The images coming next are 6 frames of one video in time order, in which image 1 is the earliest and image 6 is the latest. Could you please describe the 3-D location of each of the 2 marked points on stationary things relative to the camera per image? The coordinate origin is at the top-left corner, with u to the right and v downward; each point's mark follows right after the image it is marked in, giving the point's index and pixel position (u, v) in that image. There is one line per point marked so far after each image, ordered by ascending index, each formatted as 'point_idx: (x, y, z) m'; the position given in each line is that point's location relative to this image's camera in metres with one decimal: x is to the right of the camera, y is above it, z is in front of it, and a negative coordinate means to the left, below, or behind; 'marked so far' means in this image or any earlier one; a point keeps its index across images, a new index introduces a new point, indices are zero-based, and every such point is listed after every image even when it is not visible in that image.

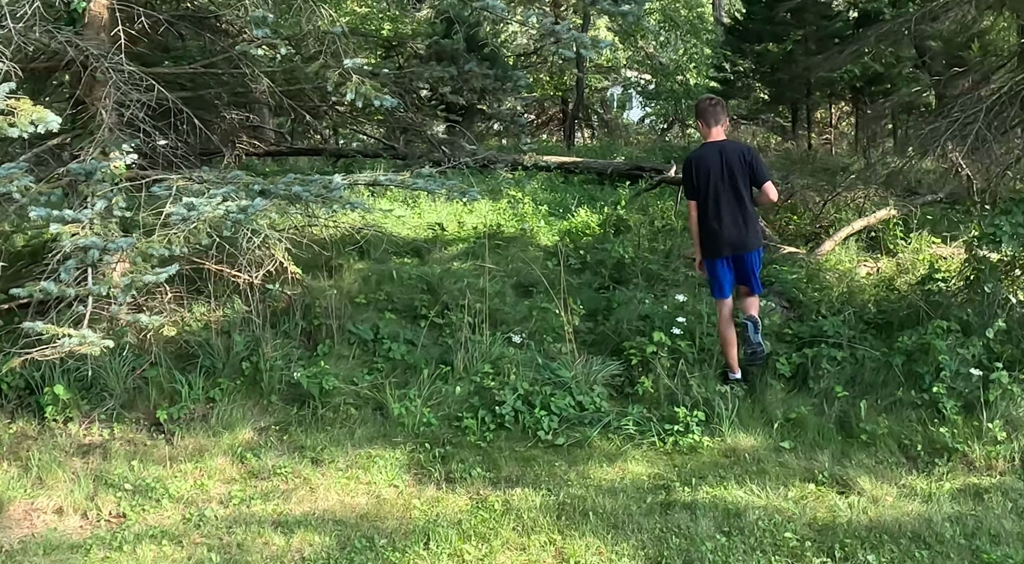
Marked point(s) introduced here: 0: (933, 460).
0: (+2.1, -0.9, +4.4) m
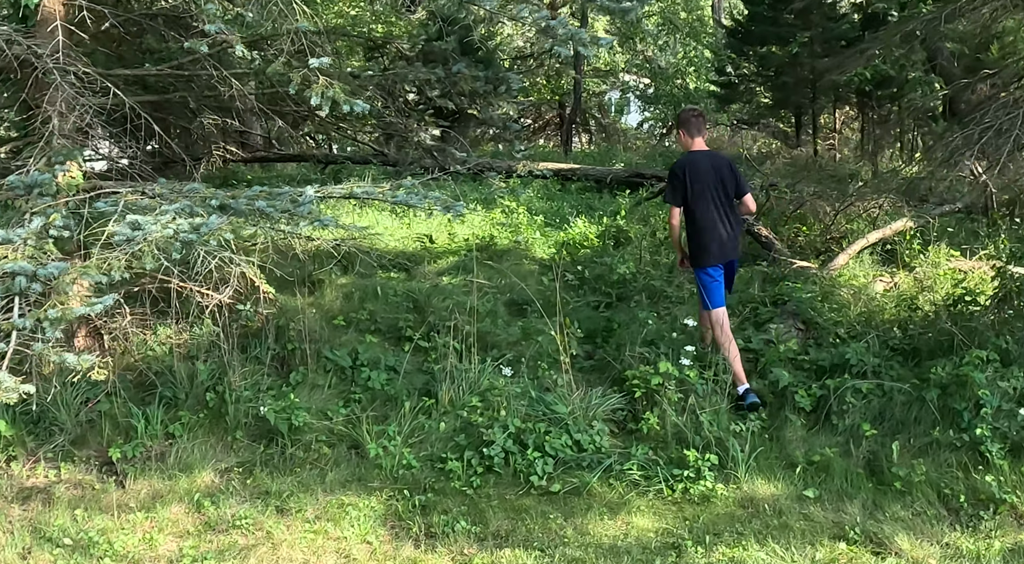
0: (+2.1, -1.0, +3.9) m
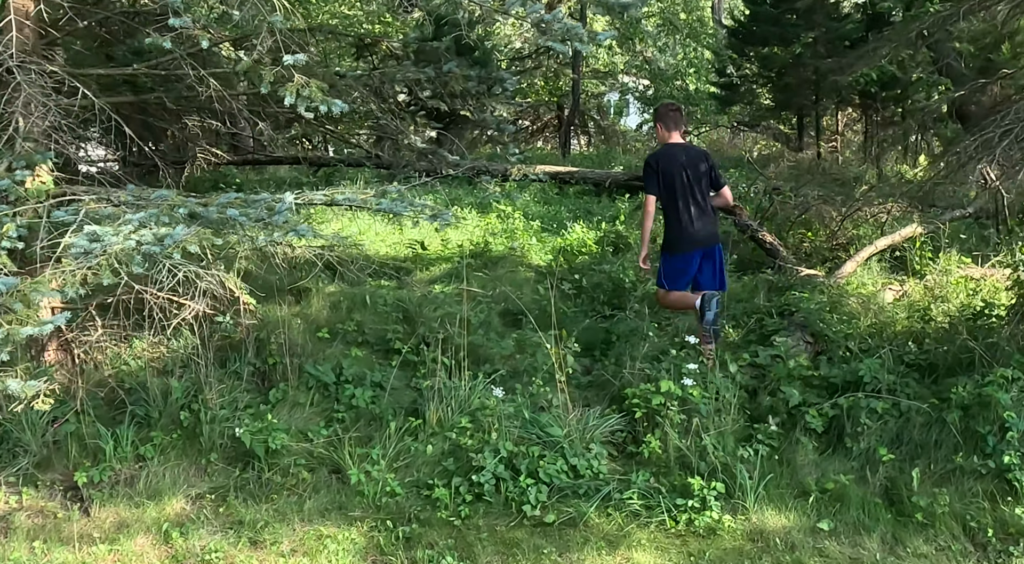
0: (+2.0, -1.1, +3.6) m
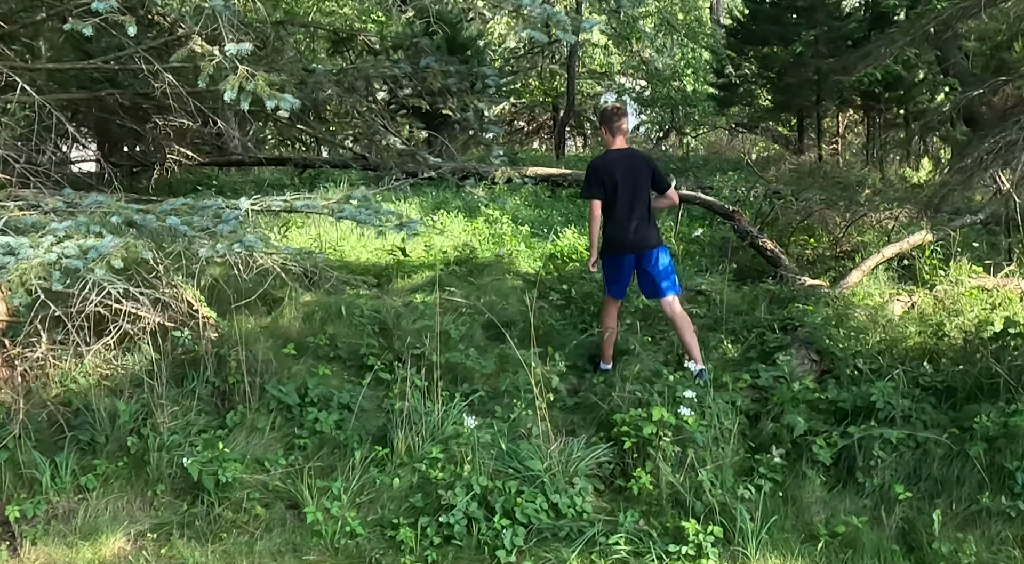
0: (+1.9, -1.2, +3.2) m
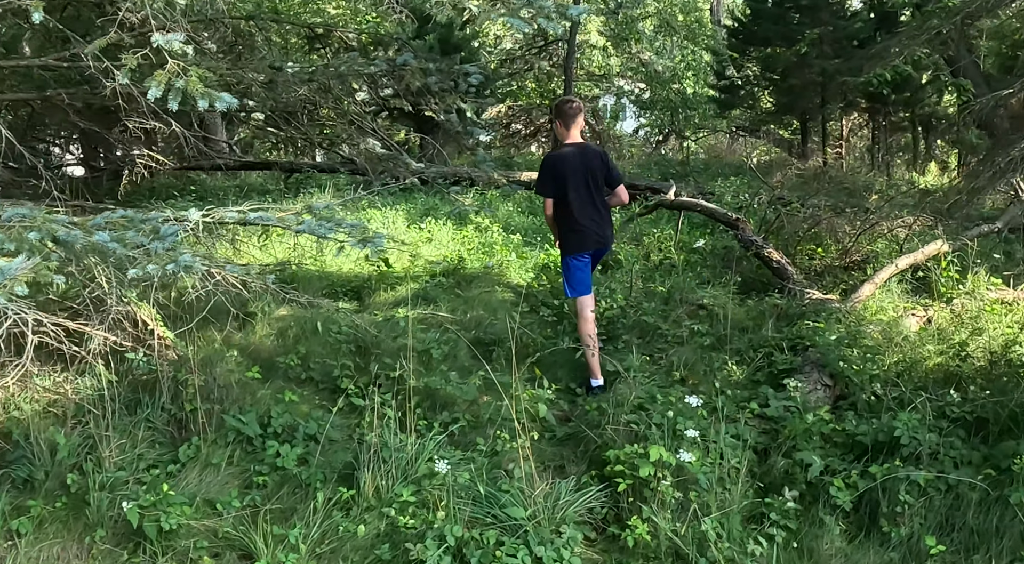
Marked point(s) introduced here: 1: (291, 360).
0: (+1.8, -1.3, +2.7) m
1: (-1.4, -0.5, +5.6) m
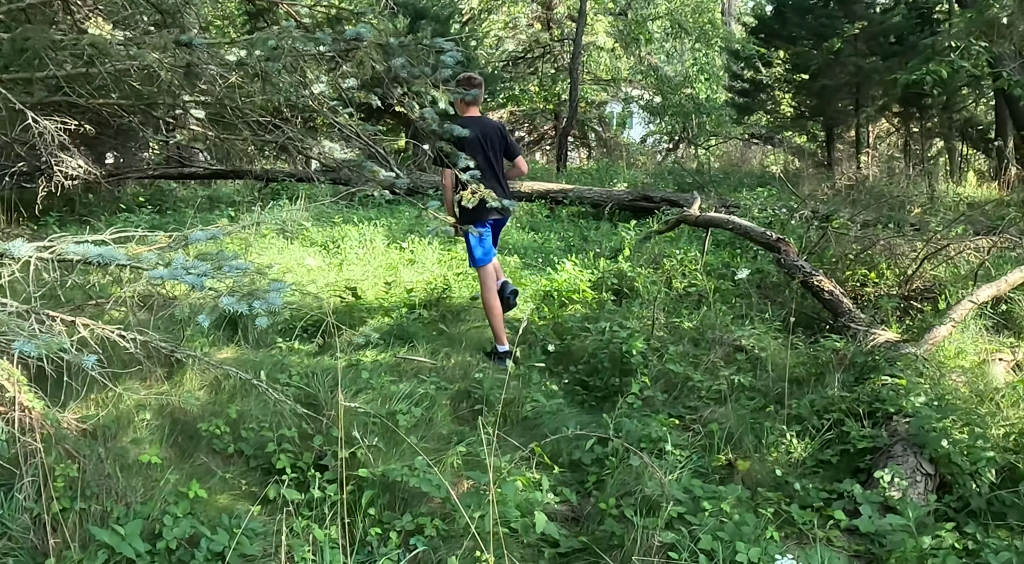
0: (+1.8, -1.5, +1.4) m
1: (-1.4, -0.7, +4.3) m
